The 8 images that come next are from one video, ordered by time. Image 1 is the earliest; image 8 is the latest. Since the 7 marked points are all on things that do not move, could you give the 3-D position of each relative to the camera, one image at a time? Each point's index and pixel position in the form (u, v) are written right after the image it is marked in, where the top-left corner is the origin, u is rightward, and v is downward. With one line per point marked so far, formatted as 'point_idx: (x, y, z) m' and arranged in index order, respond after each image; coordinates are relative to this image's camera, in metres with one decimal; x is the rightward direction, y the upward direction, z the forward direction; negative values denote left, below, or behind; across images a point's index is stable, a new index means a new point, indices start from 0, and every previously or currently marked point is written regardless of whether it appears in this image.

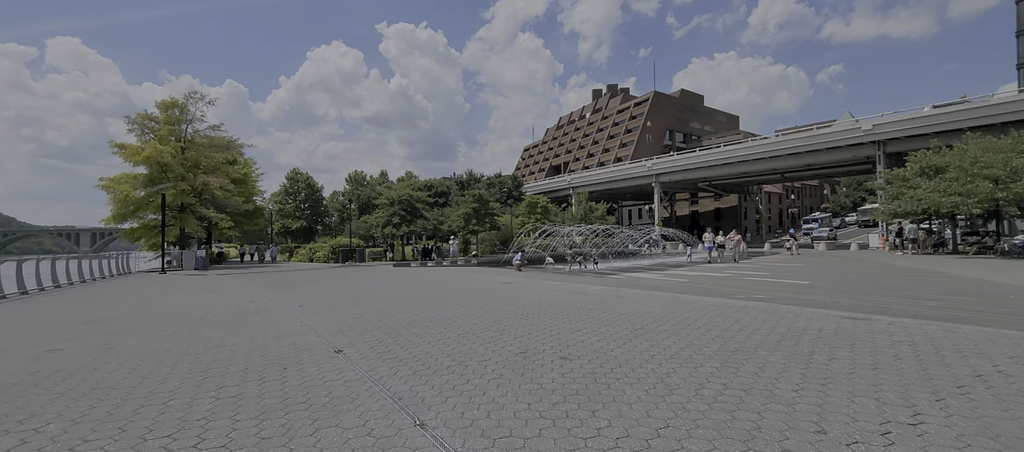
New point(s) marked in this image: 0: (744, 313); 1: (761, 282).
0: (+4.1, -1.6, +8.1) m
1: (+8.0, -1.8, +14.6) m
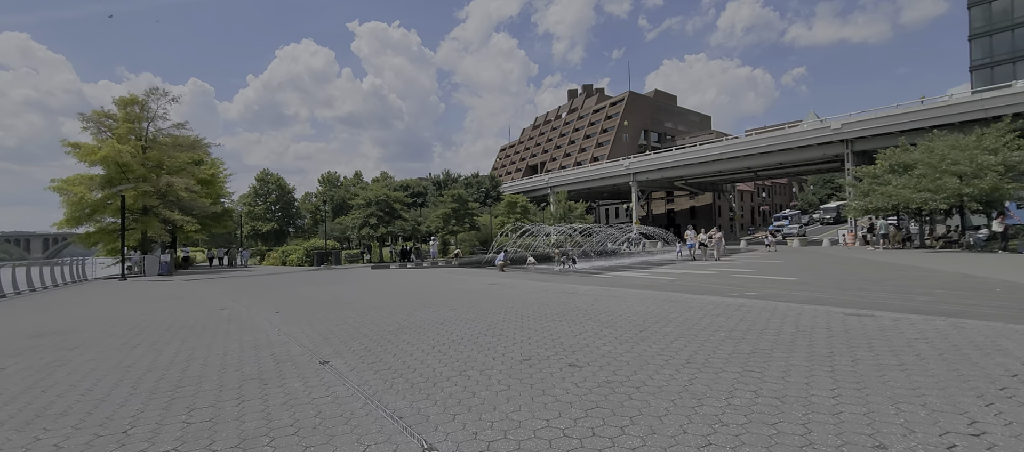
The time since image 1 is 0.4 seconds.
0: (+4.1, -1.5, +7.9) m
1: (+7.5, -1.7, +14.6) m
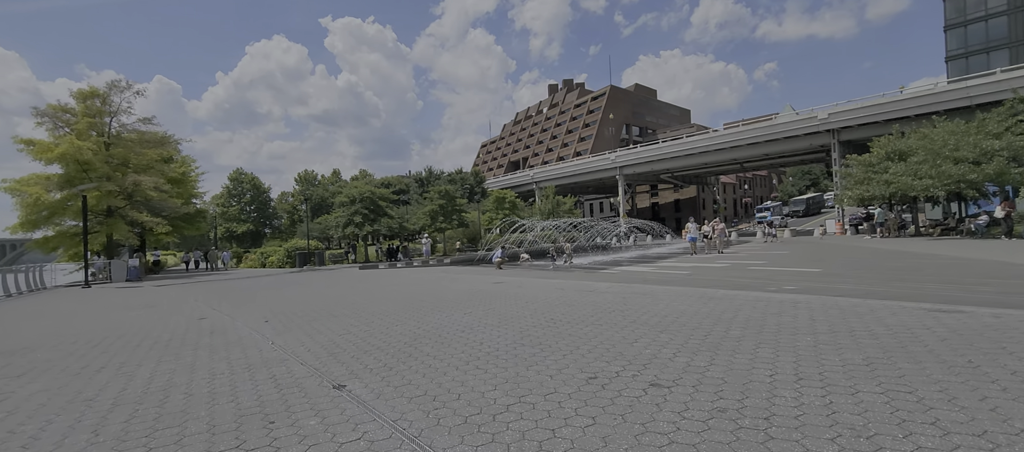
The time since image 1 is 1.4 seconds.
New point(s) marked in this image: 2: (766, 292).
0: (+4.6, -1.3, +7.1) m
1: (+7.8, -1.4, +13.9) m
2: (+5.3, -1.4, +9.5) m
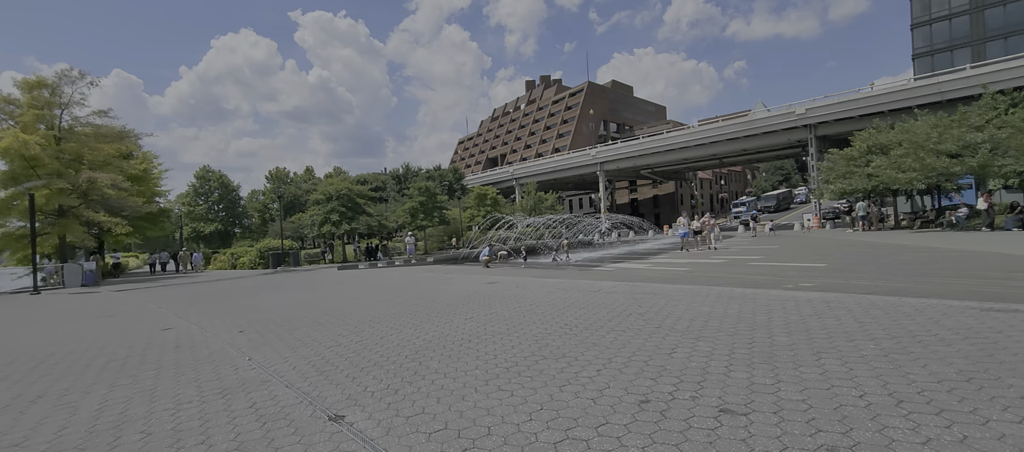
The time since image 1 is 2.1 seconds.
0: (+4.8, -1.2, +6.6) m
1: (+7.6, -1.2, +13.5) m
2: (+5.4, -1.3, +9.0) m
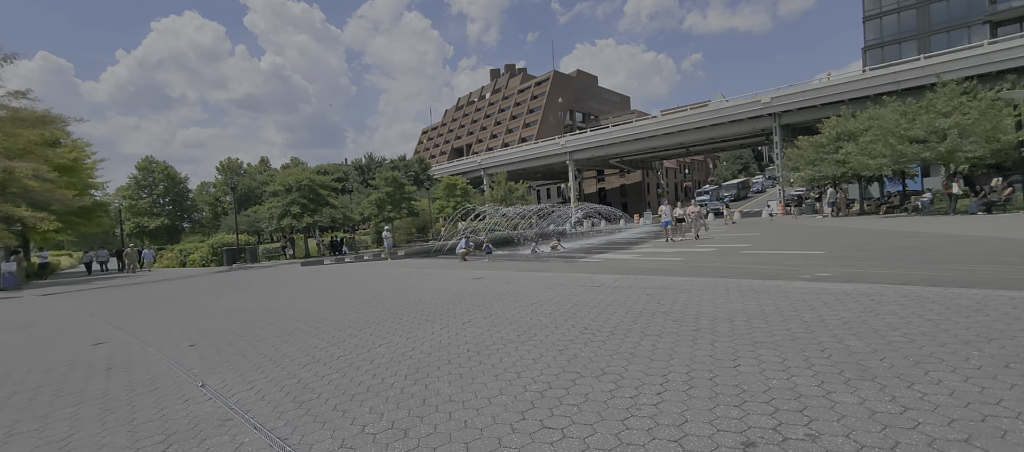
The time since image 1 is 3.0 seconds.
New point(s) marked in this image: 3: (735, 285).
0: (+4.9, -1.0, +5.9) m
1: (+7.2, -0.9, +13.1) m
2: (+5.3, -1.0, +8.4) m
3: (+4.1, -1.1, +8.5) m
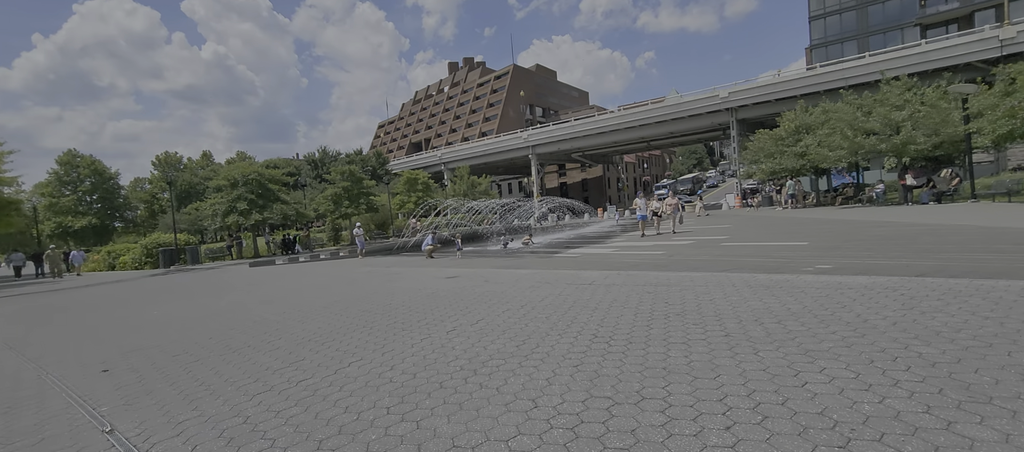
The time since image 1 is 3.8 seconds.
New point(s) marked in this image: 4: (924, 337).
0: (+4.9, -0.8, +5.4) m
1: (+6.5, -0.6, +12.7) m
2: (+5.1, -0.8, +7.9) m
3: (+3.9, -0.9, +7.9) m
4: (+3.8, -1.0, +4.2) m
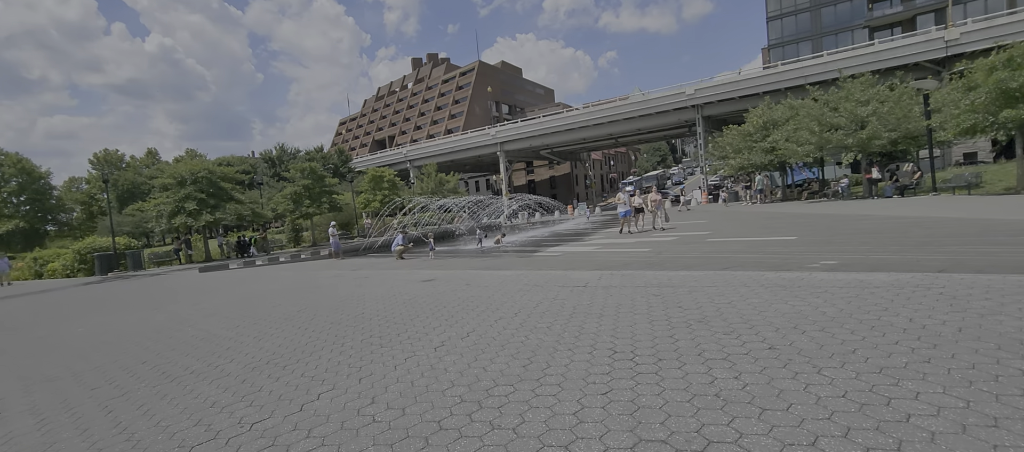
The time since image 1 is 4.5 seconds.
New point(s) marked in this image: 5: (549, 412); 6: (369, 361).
0: (+4.9, -0.8, +4.9) m
1: (+6.0, -0.5, +12.3) m
2: (+4.9, -0.7, +7.4) m
3: (+3.7, -0.8, +7.3) m
4: (+3.9, -0.9, +3.7) m
5: (+0.2, -1.4, +3.5) m
6: (-1.6, -1.5, +5.2) m
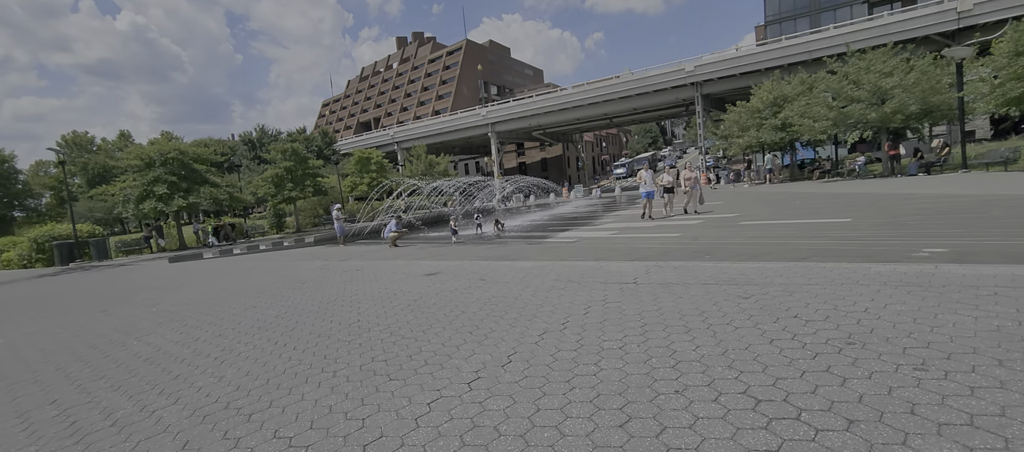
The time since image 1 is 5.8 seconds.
0: (+5.5, -0.6, +3.4) m
1: (+6.4, 0.0, +10.8) m
2: (+5.4, -0.5, +5.9) m
3: (+4.2, -0.6, +5.8) m
4: (+4.5, -0.8, +2.1) m
5: (+0.8, -1.3, +1.8) m
6: (-1.1, -1.4, +3.5) m
